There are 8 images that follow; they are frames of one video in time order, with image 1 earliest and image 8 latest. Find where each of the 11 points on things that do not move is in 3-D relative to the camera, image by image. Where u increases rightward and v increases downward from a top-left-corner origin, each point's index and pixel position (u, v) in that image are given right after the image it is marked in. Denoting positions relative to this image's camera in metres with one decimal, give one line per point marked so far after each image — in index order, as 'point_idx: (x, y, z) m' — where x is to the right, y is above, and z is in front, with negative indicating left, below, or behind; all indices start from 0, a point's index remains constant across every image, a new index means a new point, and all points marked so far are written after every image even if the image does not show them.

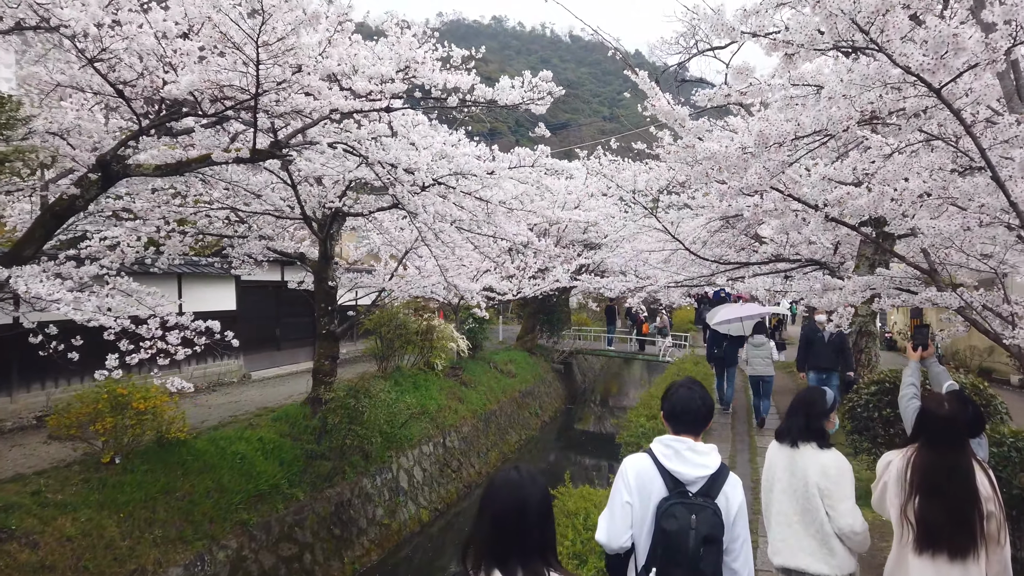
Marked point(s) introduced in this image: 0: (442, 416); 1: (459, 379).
0: (-0.9, -1.6, +9.4) m
1: (-0.8, -1.3, +10.9) m
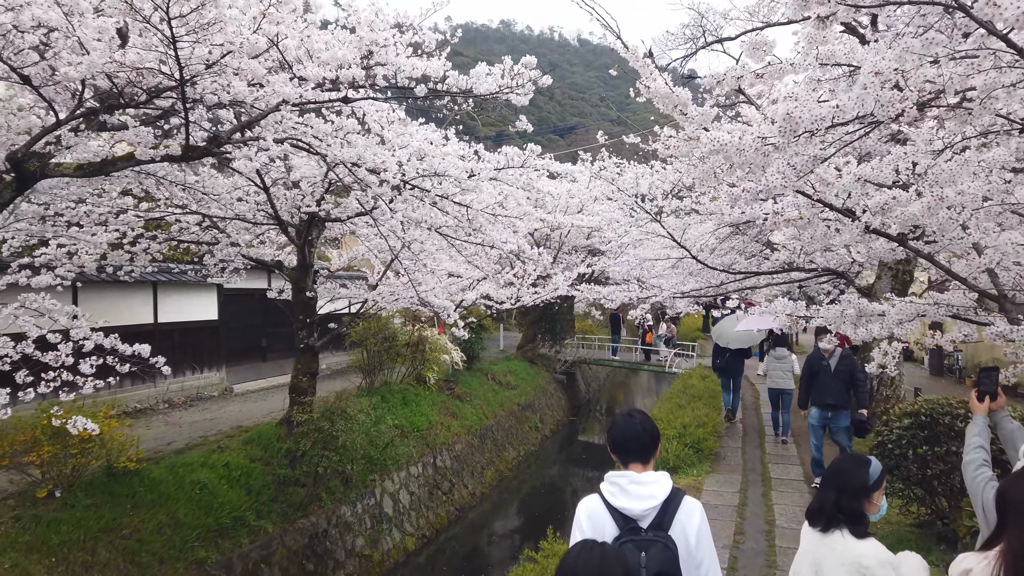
0: (-1.0, -1.7, +8.8) m
1: (-0.8, -1.4, +10.3) m
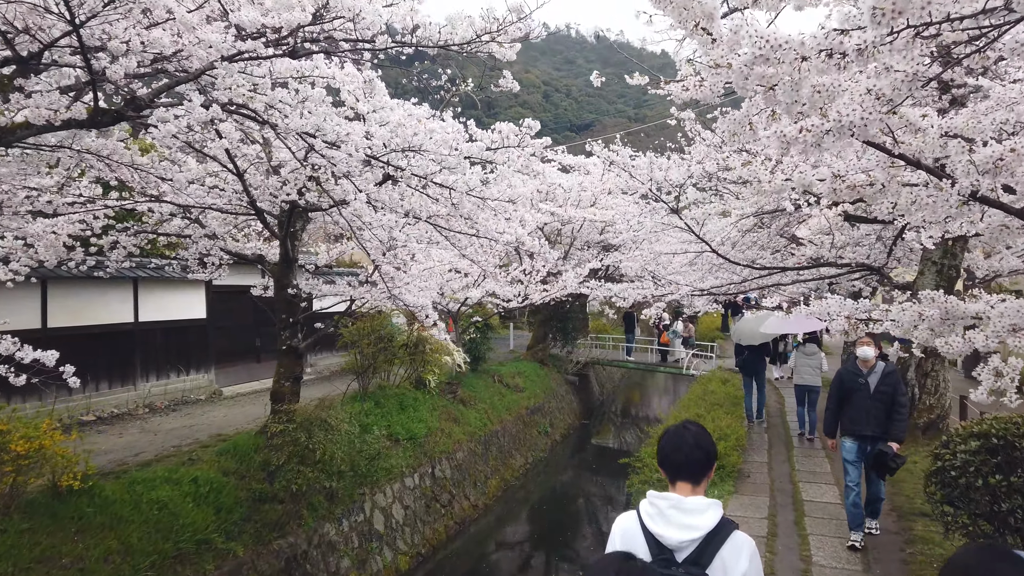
0: (-0.9, -1.7, +8.2) m
1: (-0.7, -1.4, +9.7) m
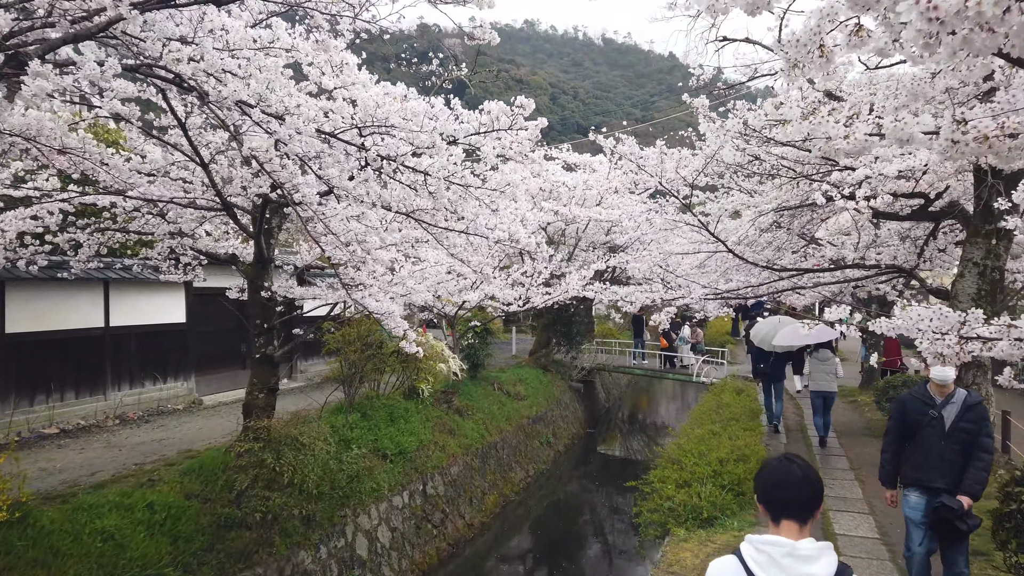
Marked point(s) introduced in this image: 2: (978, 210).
0: (-0.9, -1.7, +7.6) m
1: (-0.7, -1.4, +9.1) m
2: (+3.5, +0.6, +5.7) m
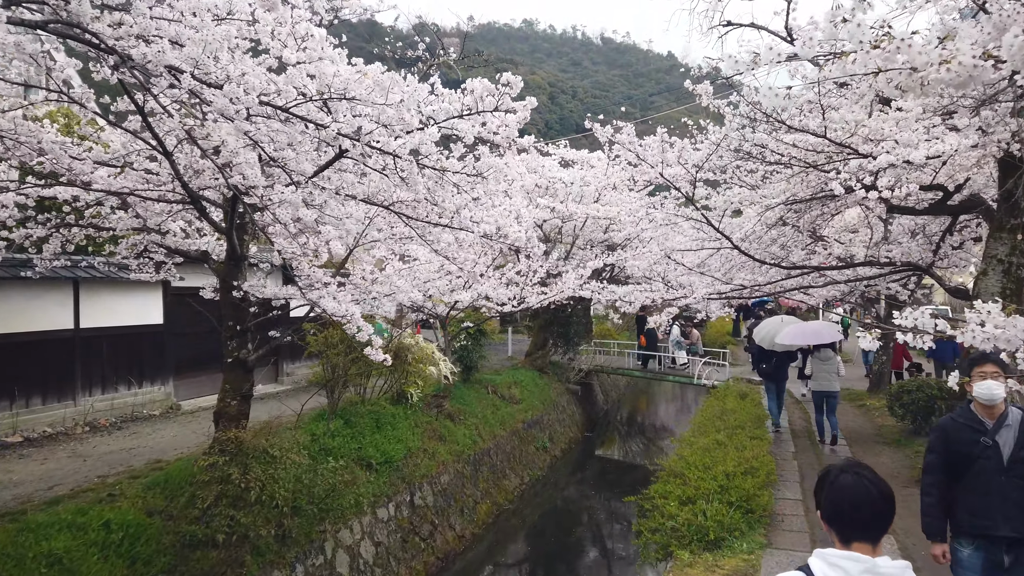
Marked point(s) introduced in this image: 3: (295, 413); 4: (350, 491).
0: (-1.0, -1.7, +7.2) m
1: (-0.8, -1.4, +8.7) m
2: (+3.4, +0.6, +5.3) m
3: (-2.0, -1.2, +7.1) m
4: (-1.3, -1.6, +6.0) m
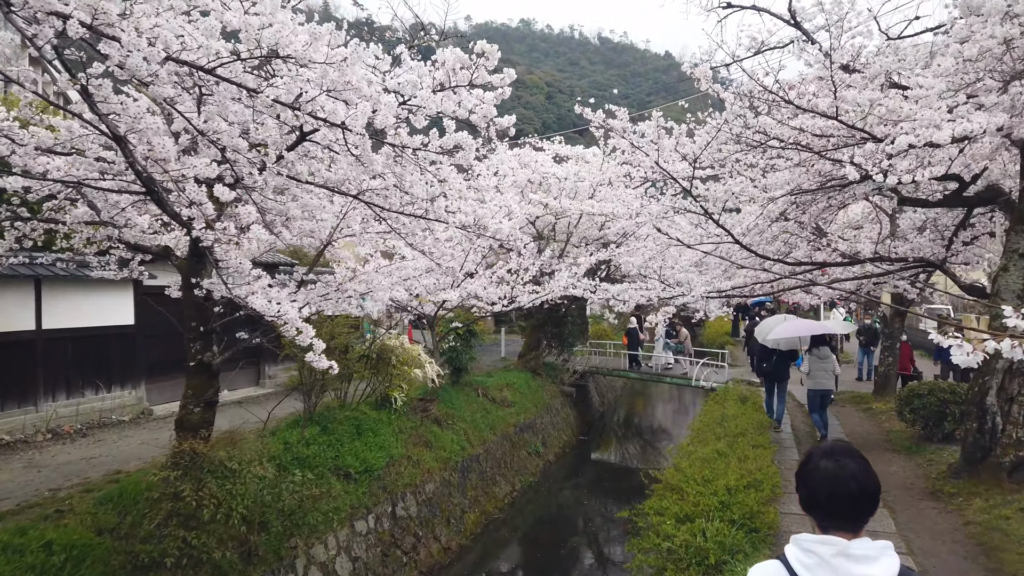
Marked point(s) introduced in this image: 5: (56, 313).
0: (-1.1, -1.7, +6.8) m
1: (-0.9, -1.4, +8.3) m
2: (+3.3, +0.6, +4.9) m
3: (-2.1, -1.2, +6.7) m
4: (-1.4, -1.6, +5.6) m
5: (-4.3, -0.2, +7.0) m
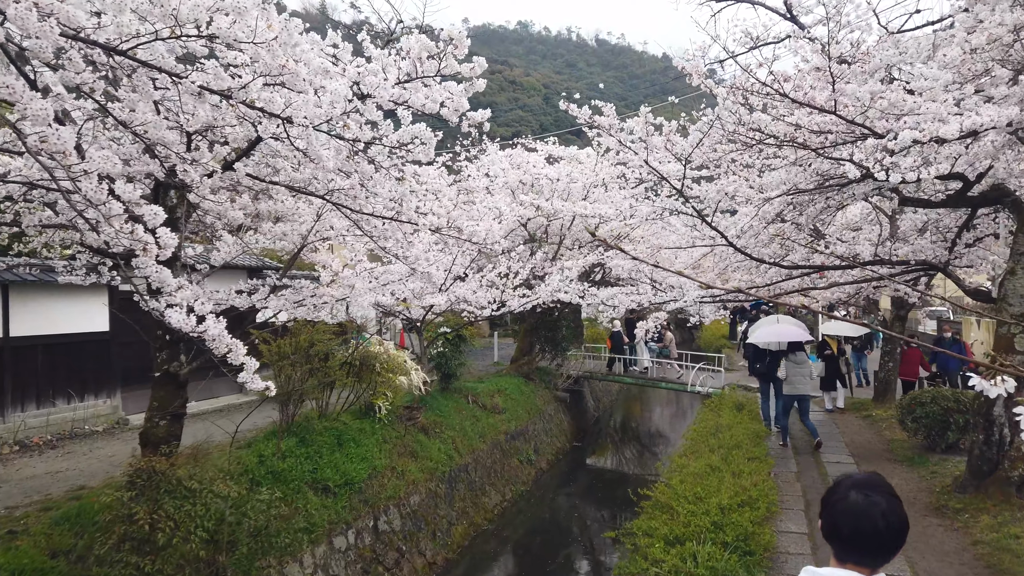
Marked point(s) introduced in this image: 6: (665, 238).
0: (-1.2, -1.7, +6.6) m
1: (-1.0, -1.5, +8.0) m
2: (+3.2, +0.6, +4.6) m
3: (-2.3, -1.2, +6.4) m
4: (-1.5, -1.7, +5.3) m
5: (-4.4, -0.3, +6.7) m
6: (+1.7, +0.6, +8.2) m
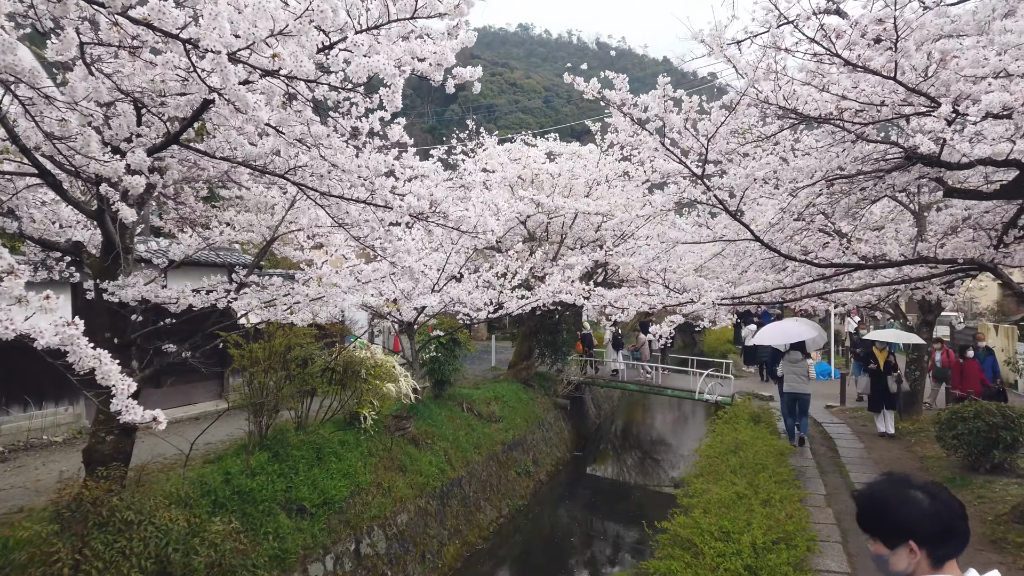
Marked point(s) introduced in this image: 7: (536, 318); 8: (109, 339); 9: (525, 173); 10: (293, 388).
0: (-1.3, -1.7, +5.9) m
1: (-1.1, -1.5, +7.4) m
2: (+3.2, +0.6, +4.0) m
3: (-2.3, -1.2, +5.8) m
4: (-1.6, -1.6, +4.7) m
5: (-4.4, -0.2, +6.1) m
6: (+1.7, +0.5, +7.6) m
7: (+0.4, -0.5, +12.1) m
8: (-2.3, -0.3, +4.3) m
9: (+0.2, +1.6, +10.3) m
10: (-1.7, -0.8, +5.9) m
